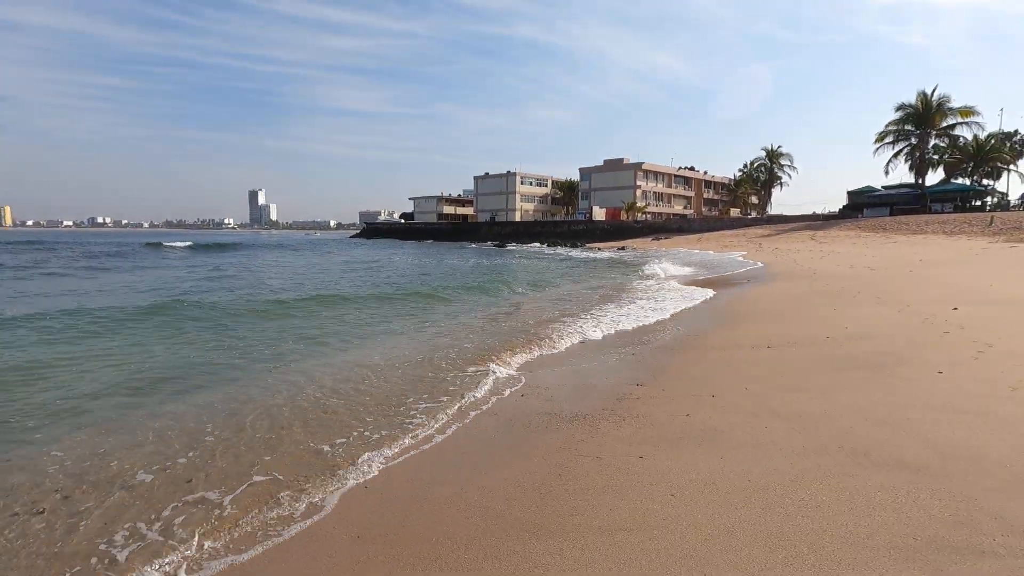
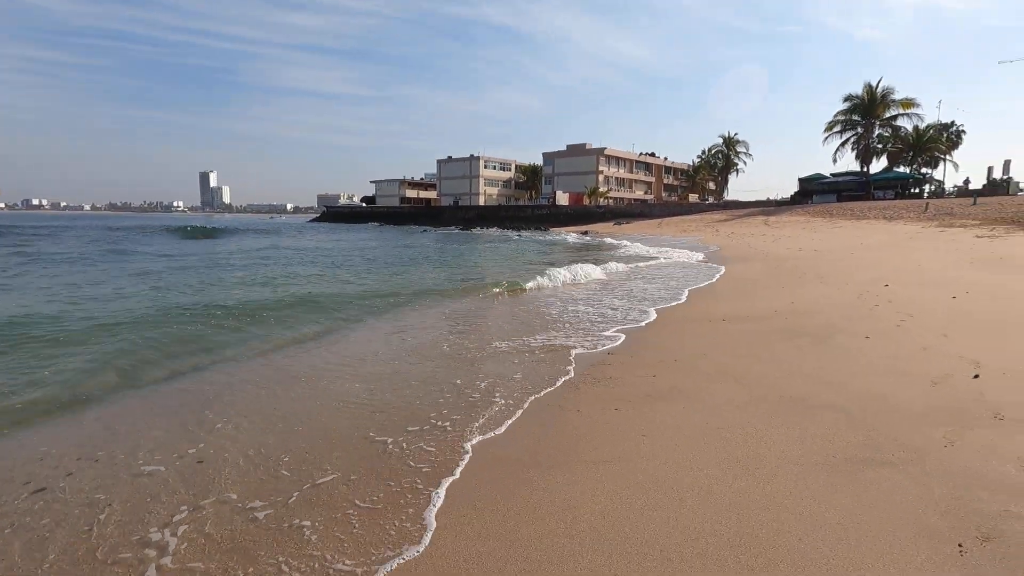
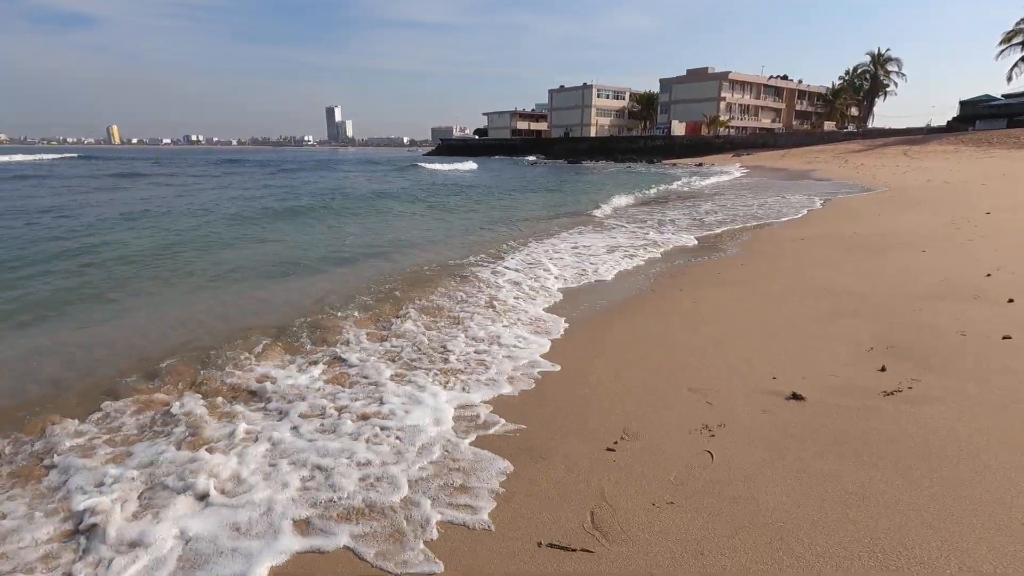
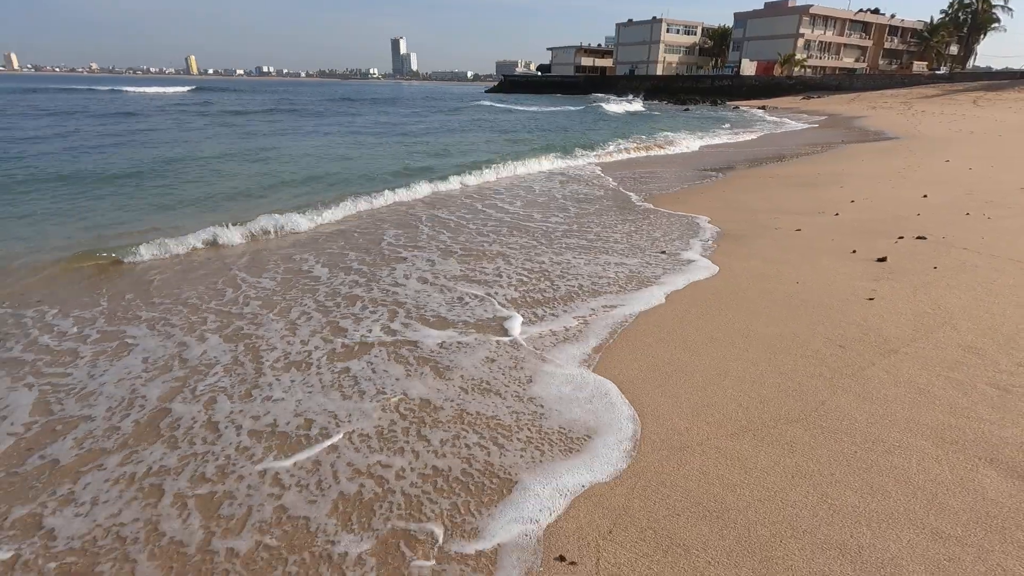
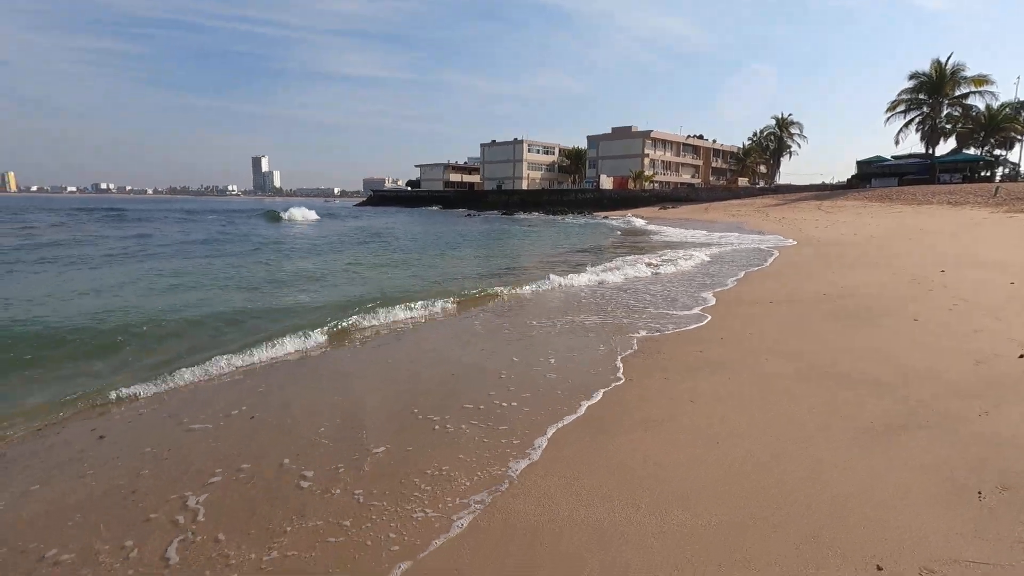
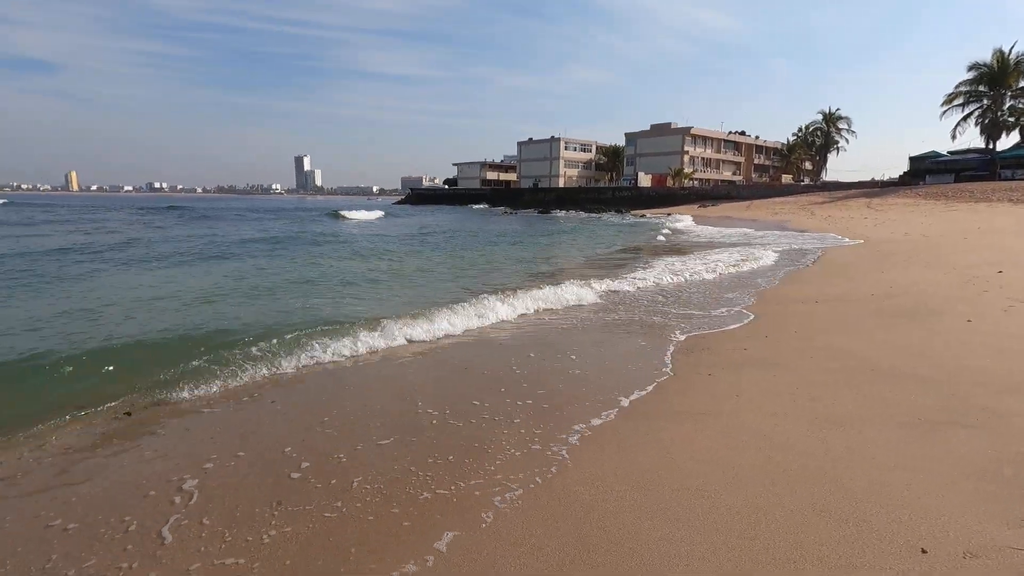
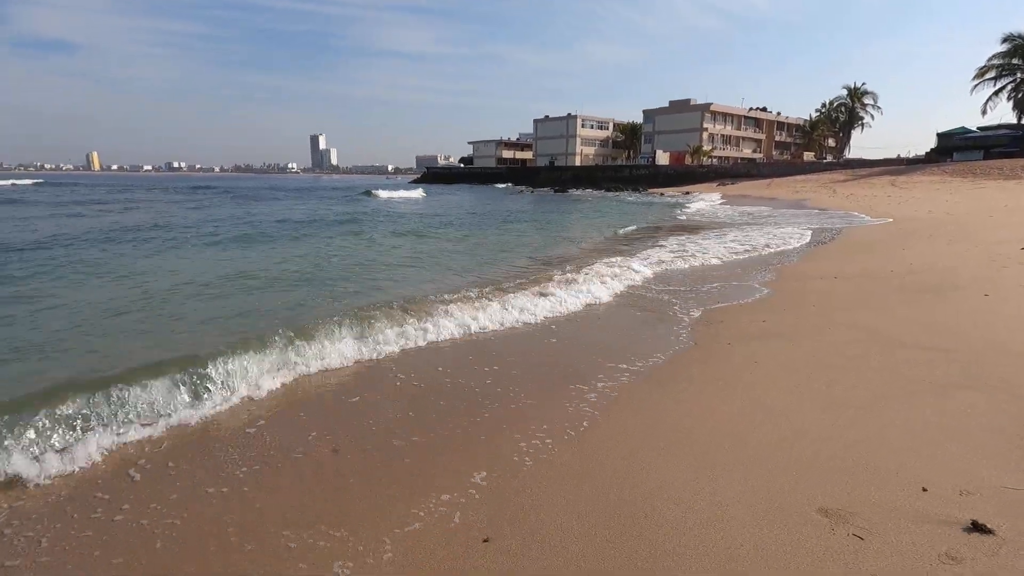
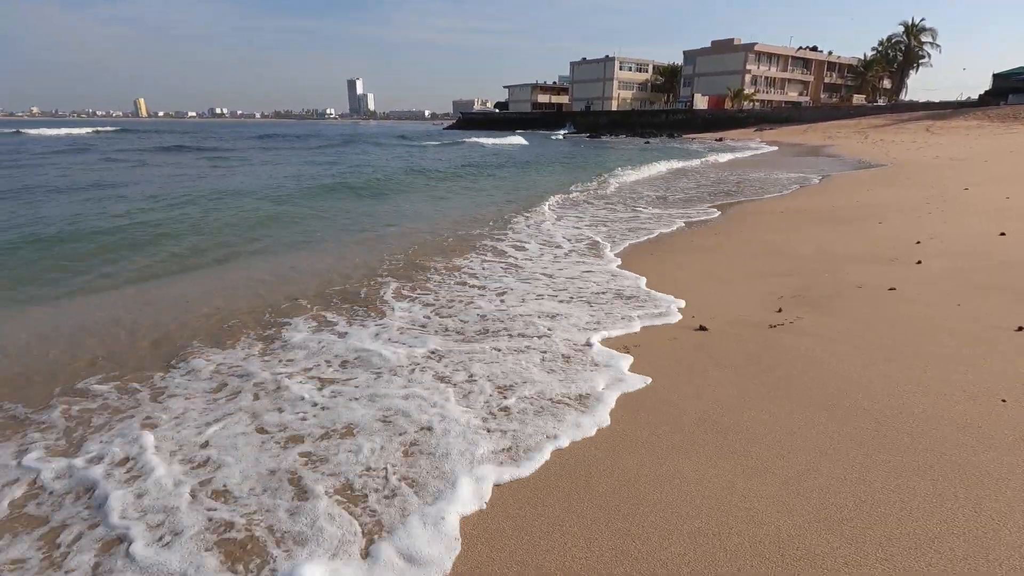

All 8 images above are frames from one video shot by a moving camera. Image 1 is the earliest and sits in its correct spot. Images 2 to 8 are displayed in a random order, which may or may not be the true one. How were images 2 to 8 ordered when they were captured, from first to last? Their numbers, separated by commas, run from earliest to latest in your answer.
2, 5, 6, 7, 3, 8, 4
